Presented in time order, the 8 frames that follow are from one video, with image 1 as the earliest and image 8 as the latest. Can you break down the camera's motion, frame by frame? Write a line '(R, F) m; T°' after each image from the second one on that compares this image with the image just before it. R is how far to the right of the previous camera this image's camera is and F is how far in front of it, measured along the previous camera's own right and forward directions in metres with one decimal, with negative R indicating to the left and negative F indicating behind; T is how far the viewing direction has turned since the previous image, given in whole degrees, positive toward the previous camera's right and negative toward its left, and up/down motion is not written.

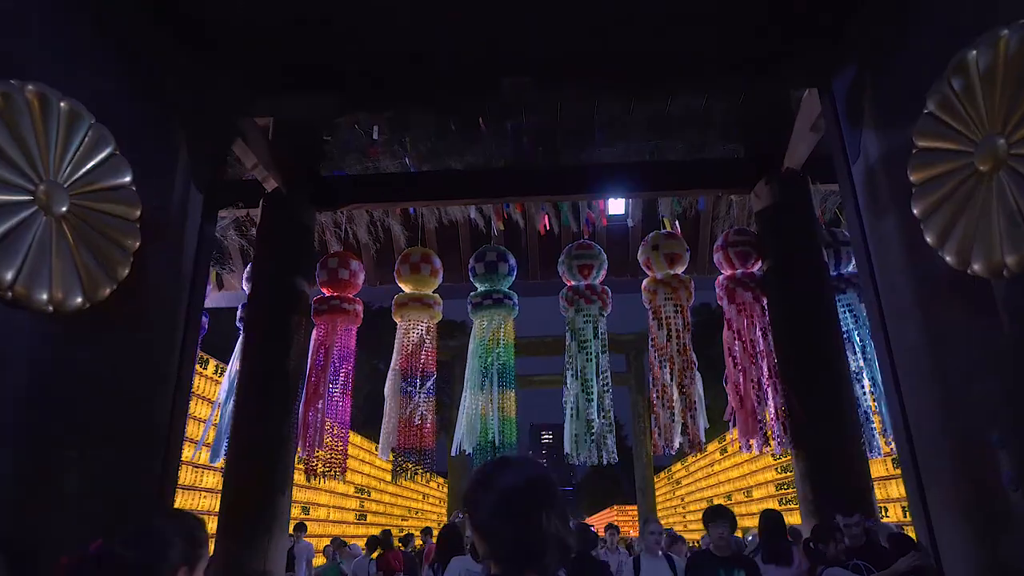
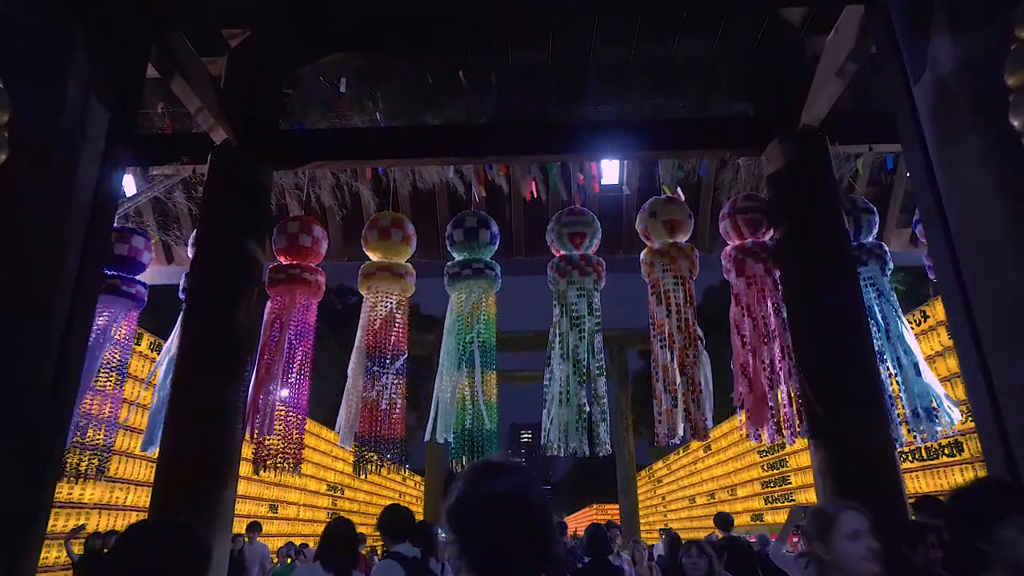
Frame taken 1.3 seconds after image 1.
(0.0, +0.4) m; +2°
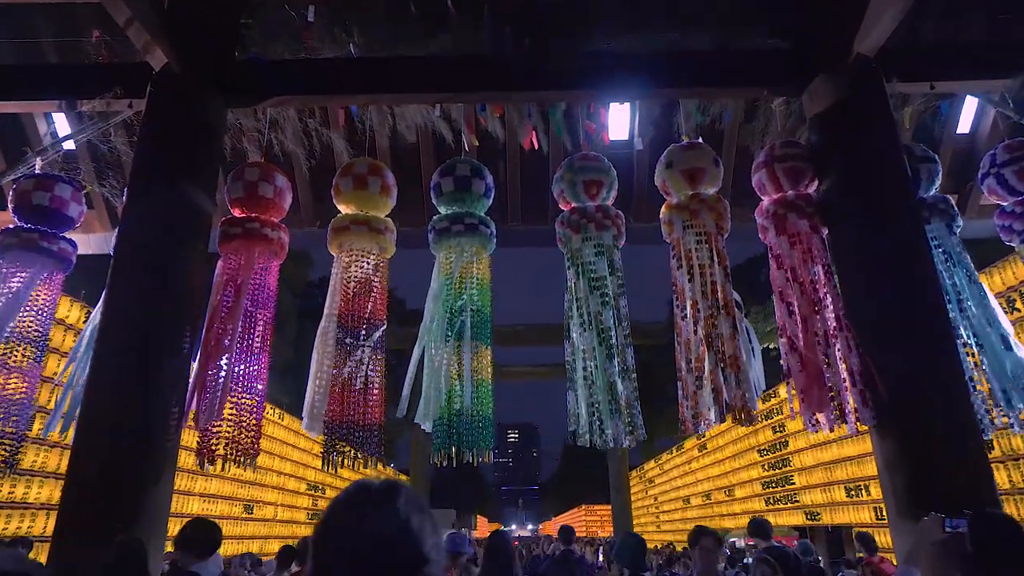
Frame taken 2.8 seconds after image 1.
(0.0, +0.5) m; +1°
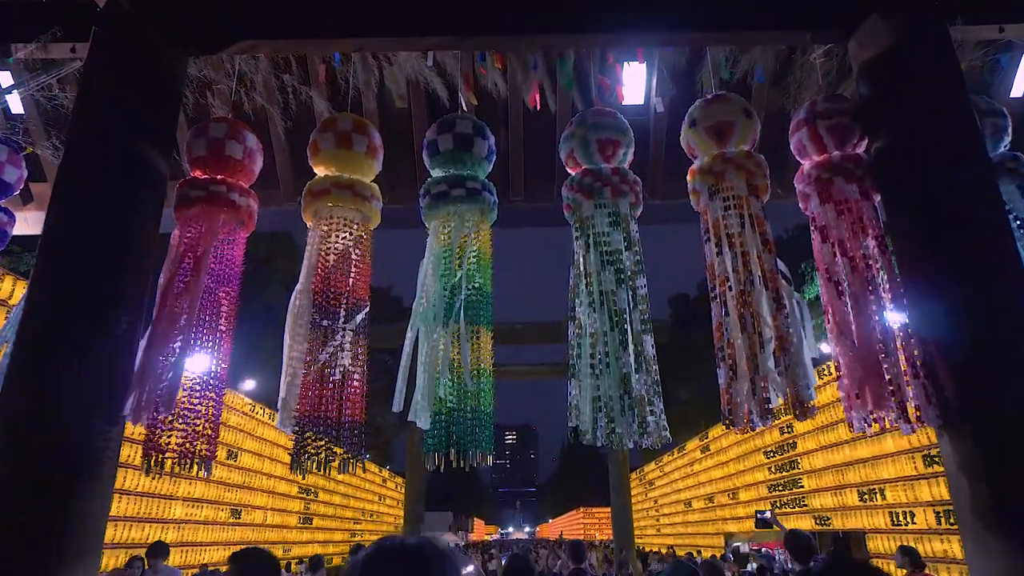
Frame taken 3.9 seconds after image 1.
(0.0, +0.4) m; 0°
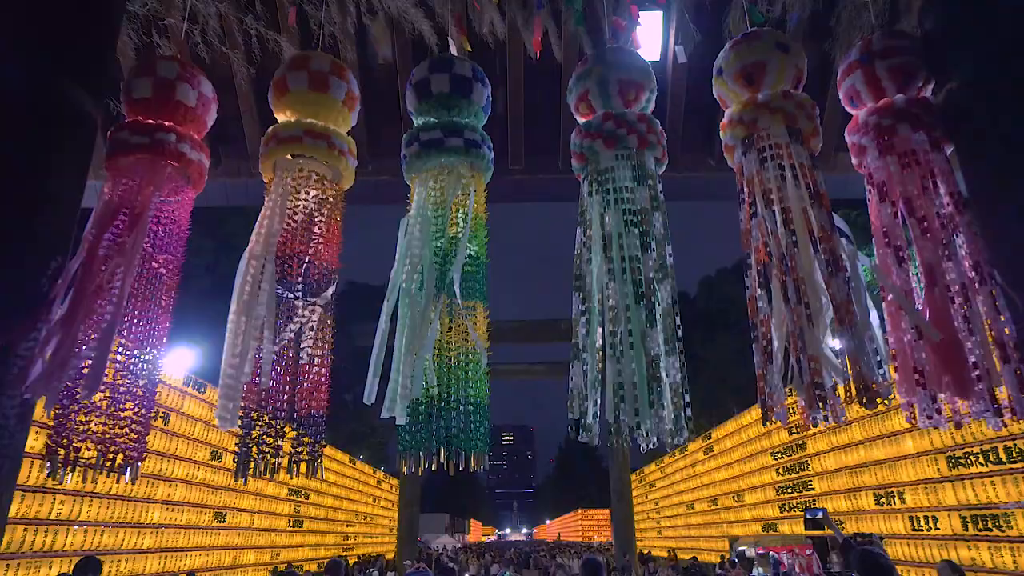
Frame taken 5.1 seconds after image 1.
(0.0, +0.4) m; 0°
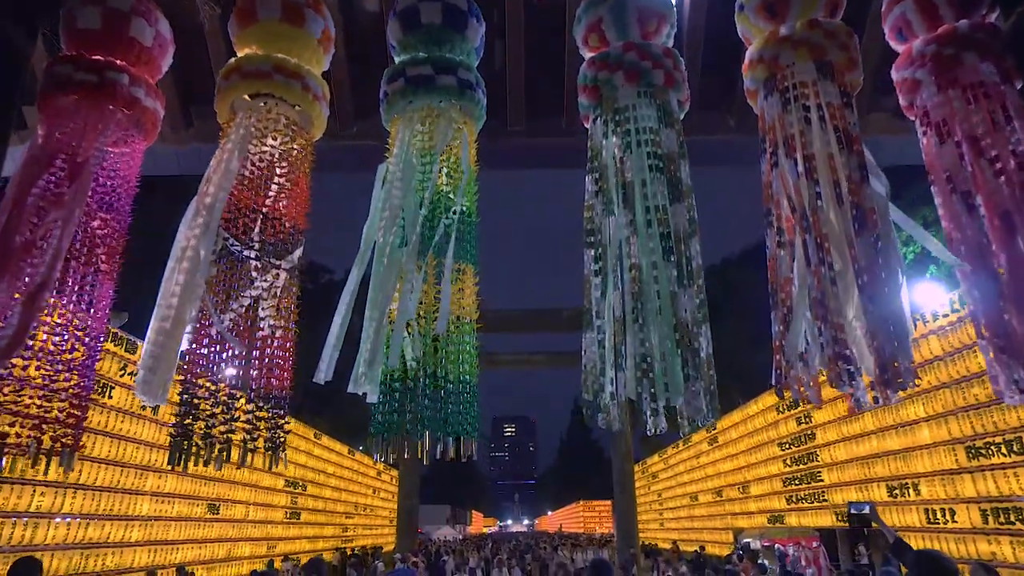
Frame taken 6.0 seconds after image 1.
(0.0, +0.3) m; 0°
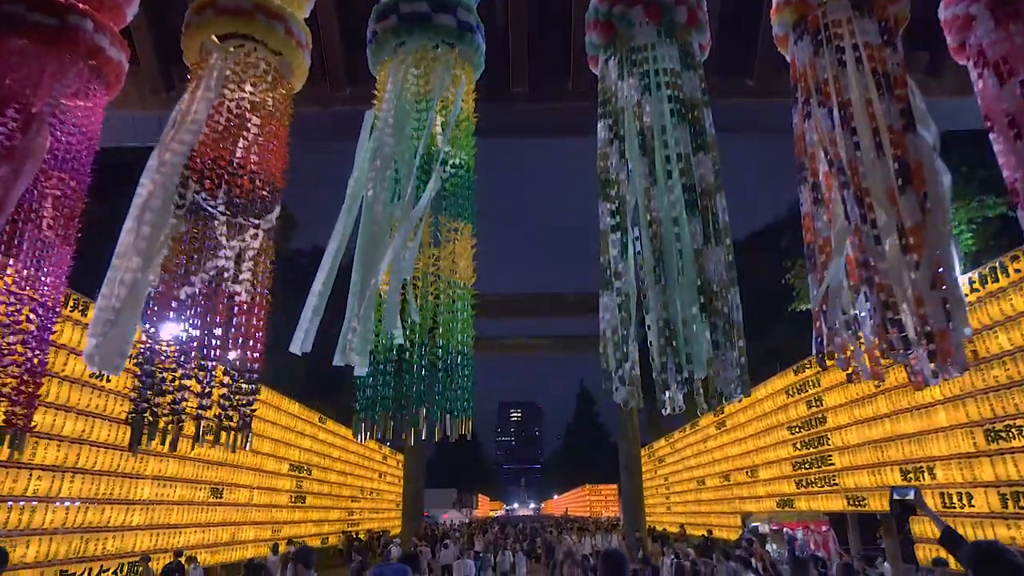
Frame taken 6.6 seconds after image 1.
(0.0, +0.2) m; 0°
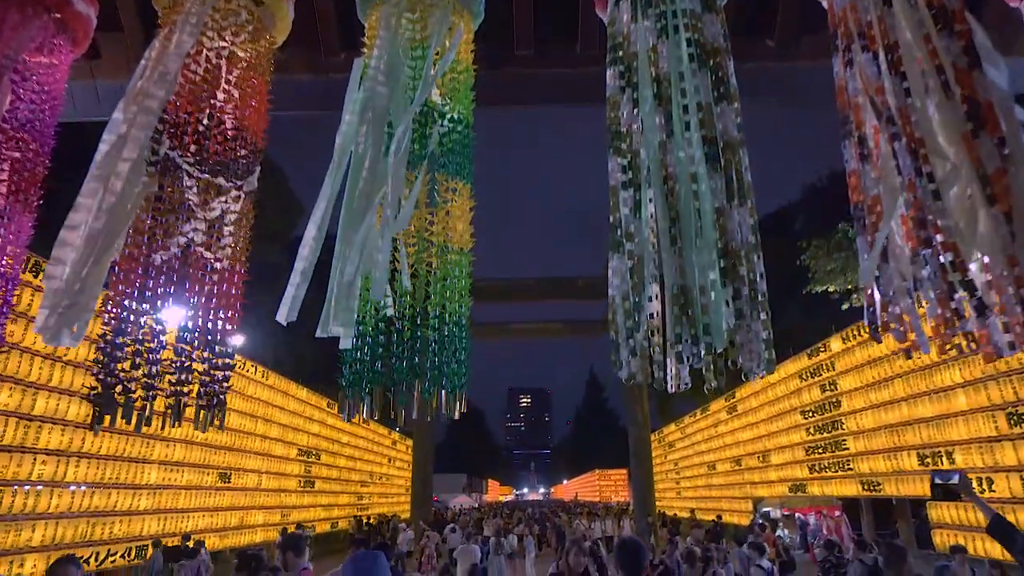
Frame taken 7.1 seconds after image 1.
(0.0, +0.1) m; -1°
